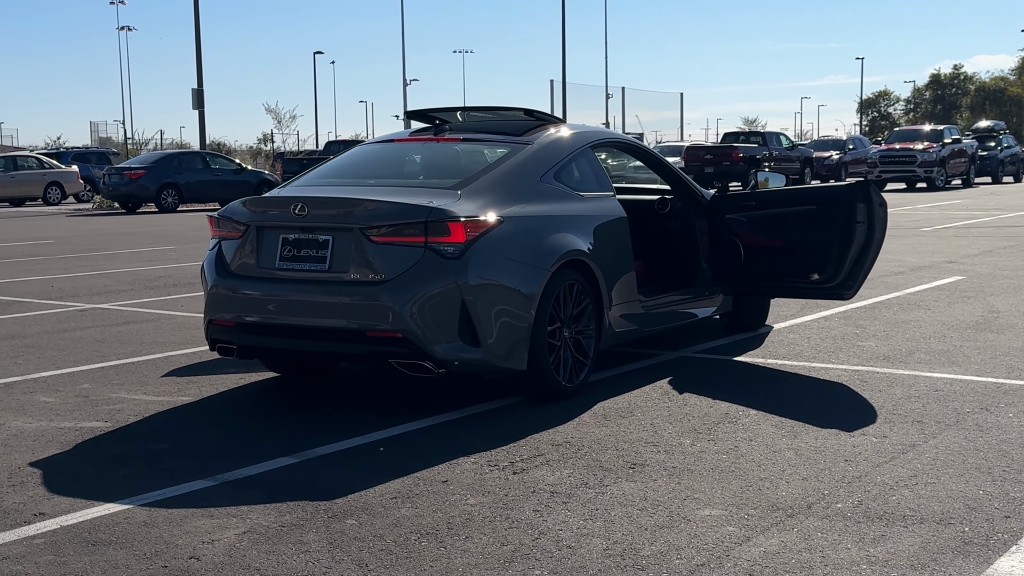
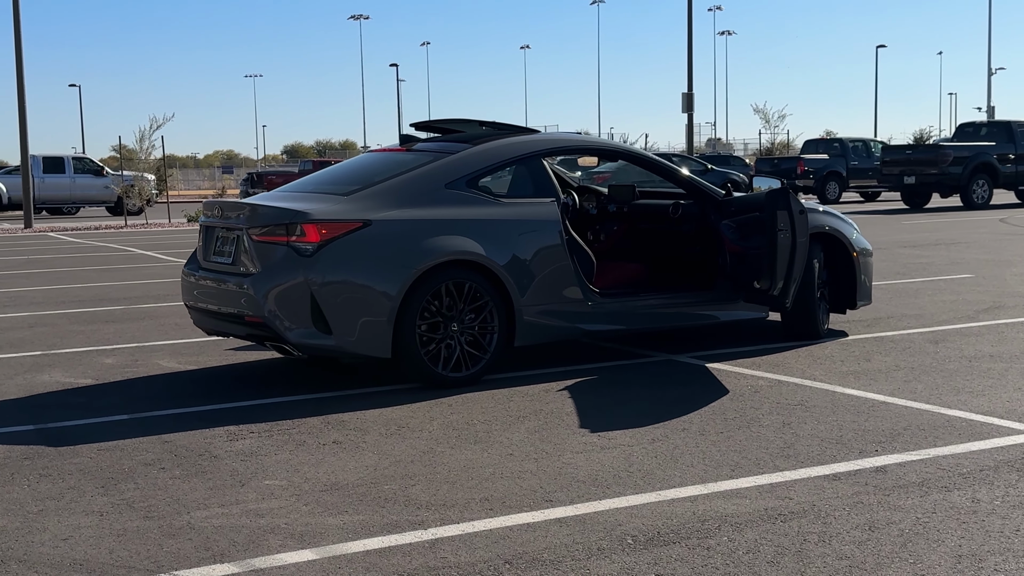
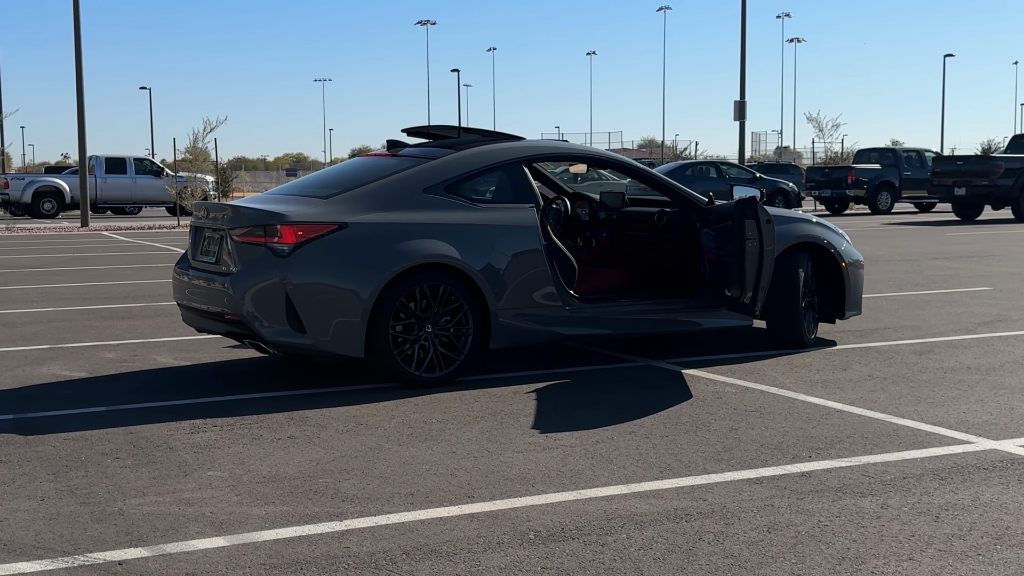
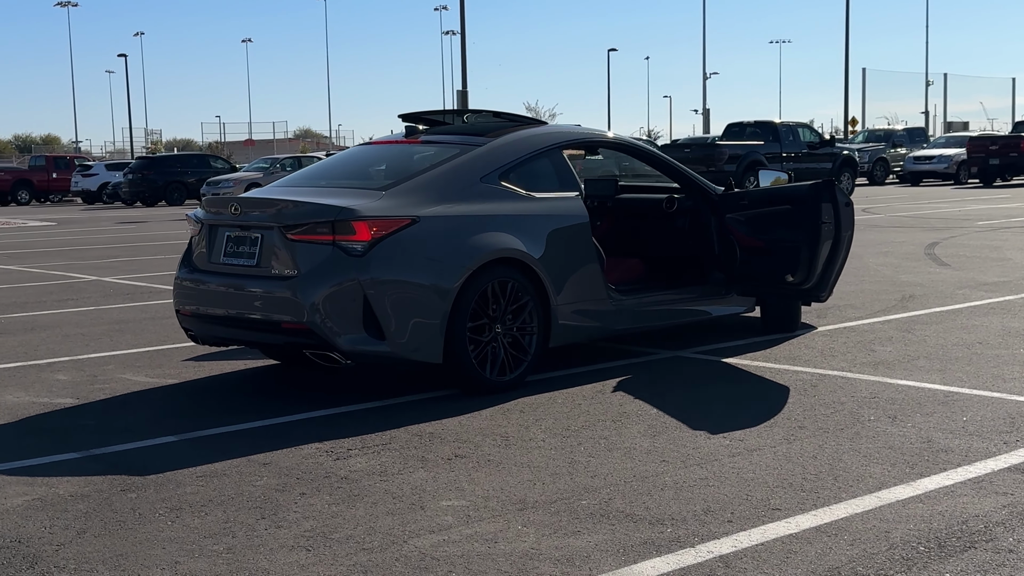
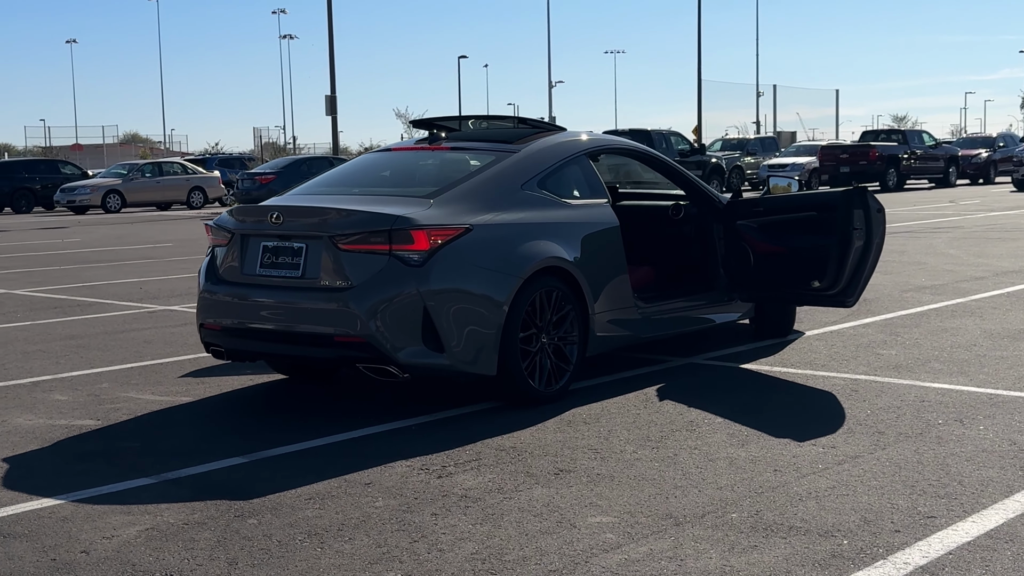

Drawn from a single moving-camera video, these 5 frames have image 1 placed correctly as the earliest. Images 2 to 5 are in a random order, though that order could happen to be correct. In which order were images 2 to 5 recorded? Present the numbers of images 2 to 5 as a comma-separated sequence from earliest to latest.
5, 4, 2, 3
